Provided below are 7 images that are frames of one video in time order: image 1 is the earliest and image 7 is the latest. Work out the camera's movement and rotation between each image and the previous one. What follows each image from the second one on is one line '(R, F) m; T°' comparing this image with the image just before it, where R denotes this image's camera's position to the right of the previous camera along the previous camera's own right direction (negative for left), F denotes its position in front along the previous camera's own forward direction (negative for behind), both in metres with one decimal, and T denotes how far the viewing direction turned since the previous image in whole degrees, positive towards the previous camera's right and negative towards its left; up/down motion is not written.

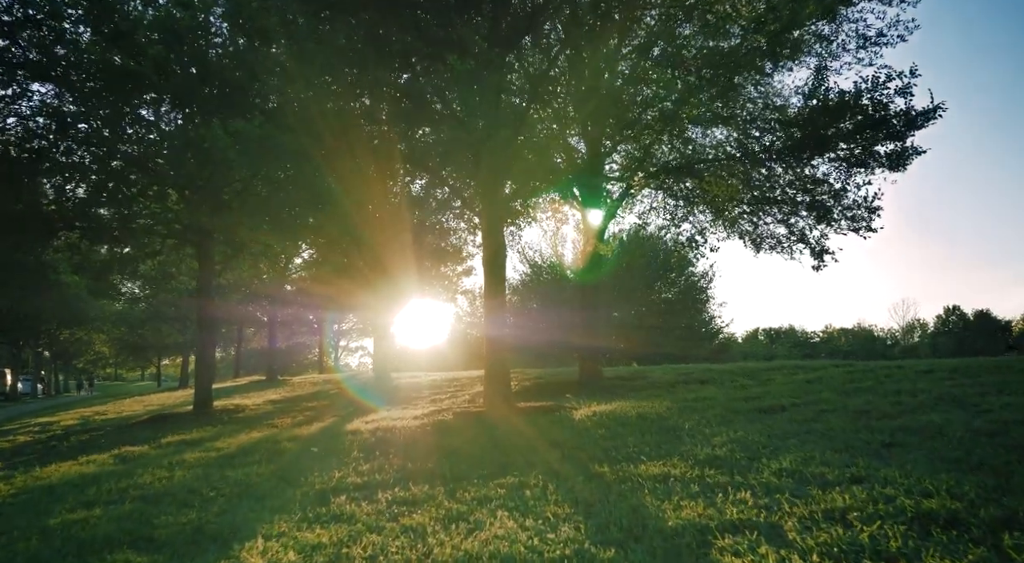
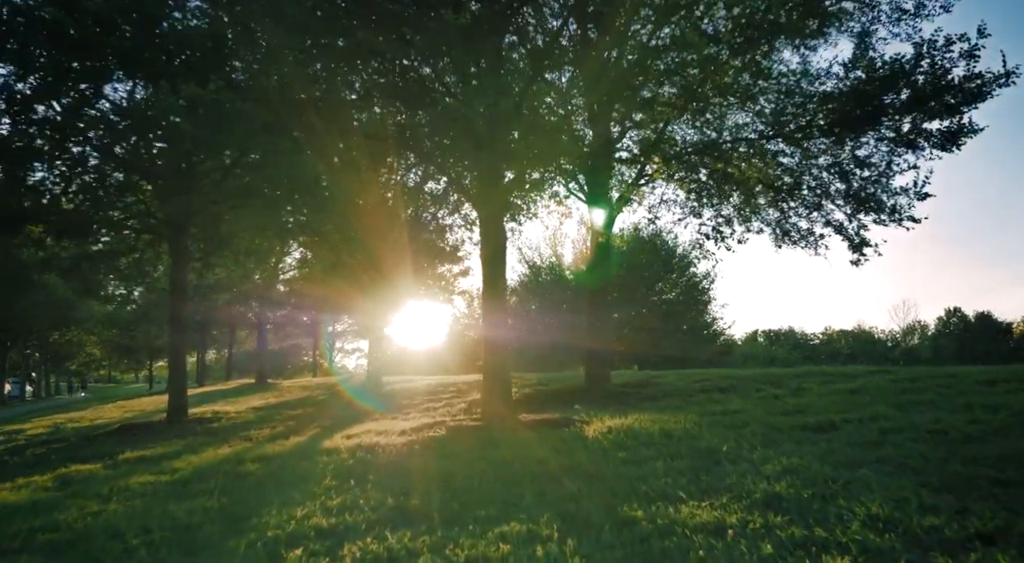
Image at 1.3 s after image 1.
(-0.1, +1.6) m; 0°
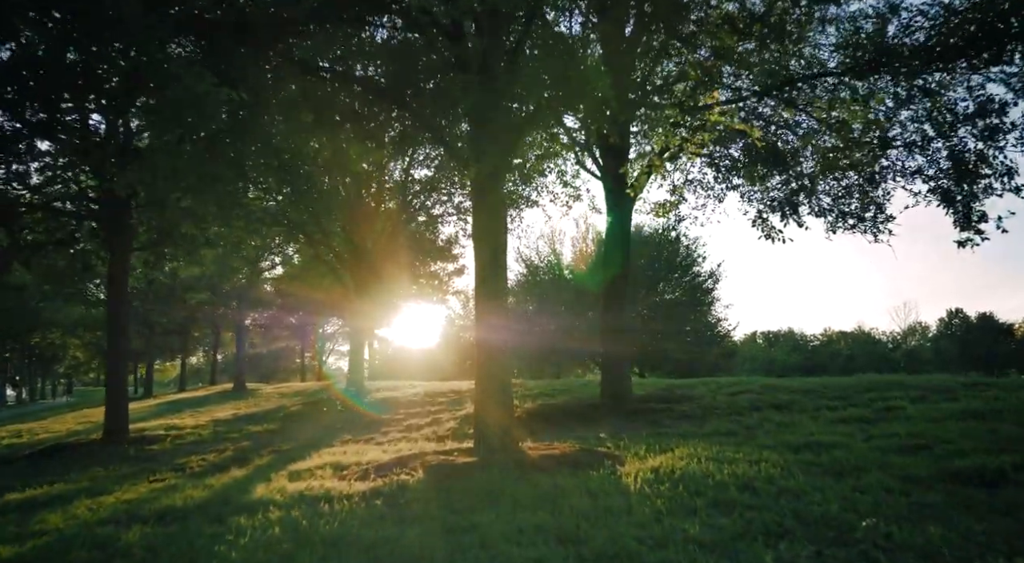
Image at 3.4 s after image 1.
(-0.1, +3.2) m; 0°
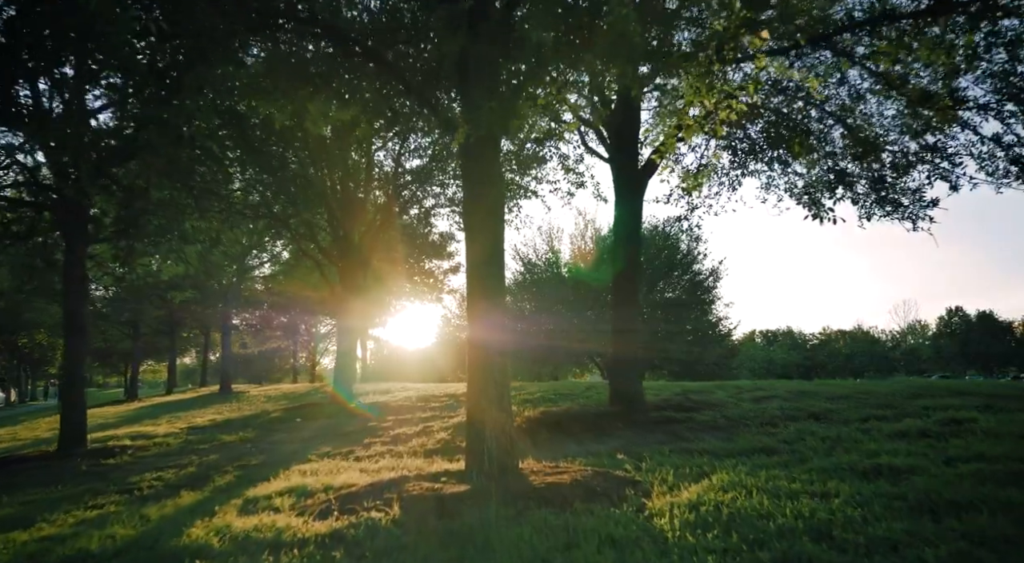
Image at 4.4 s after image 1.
(0.0, +1.6) m; 0°
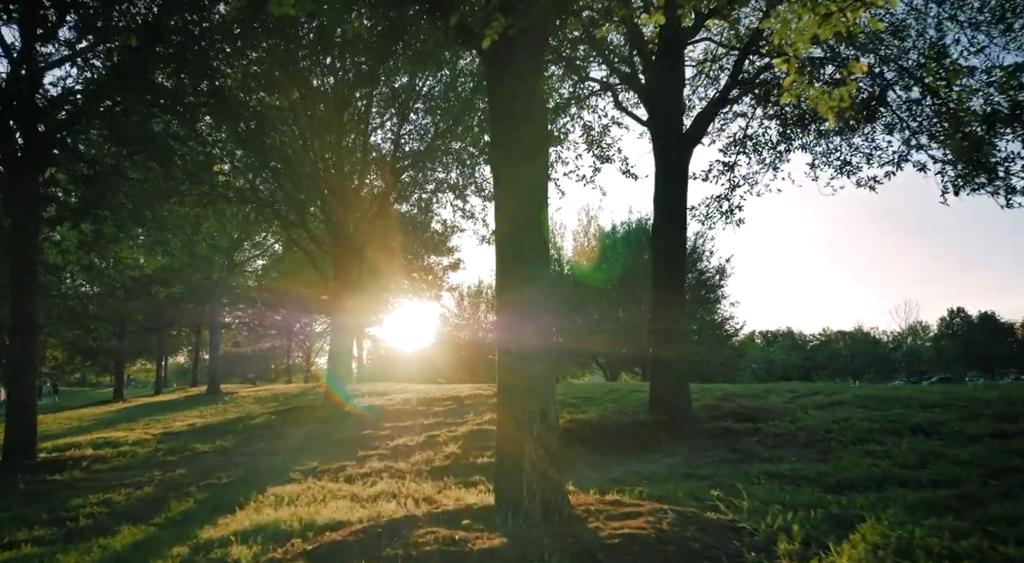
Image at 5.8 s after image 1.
(-0.4, +2.2) m; 0°
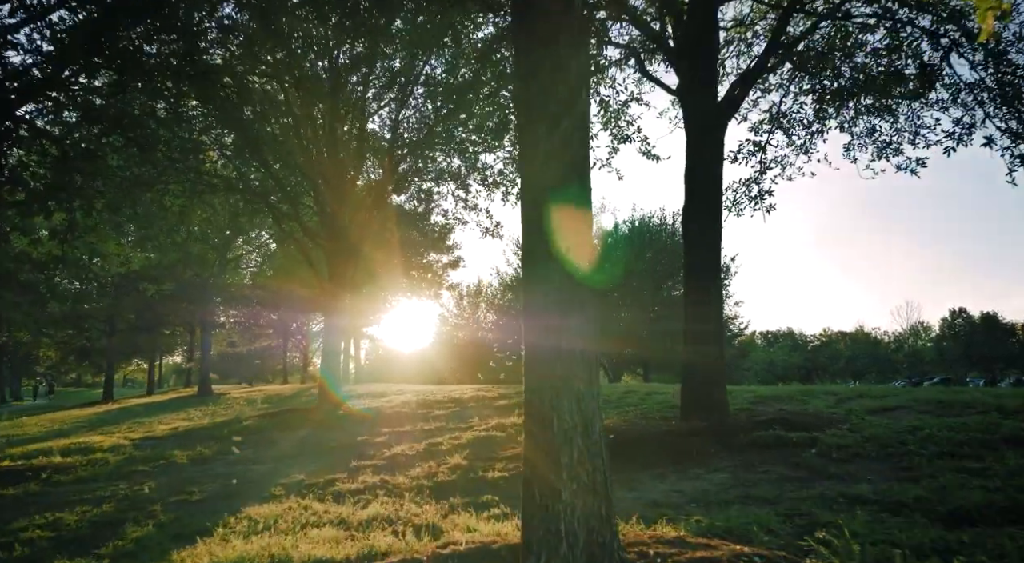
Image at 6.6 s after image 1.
(-0.2, +1.4) m; 0°
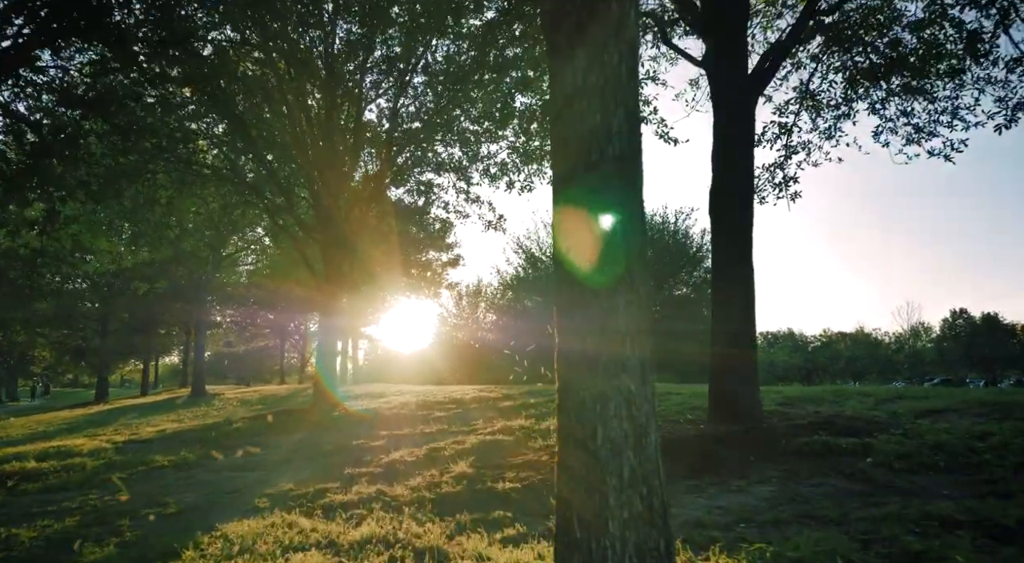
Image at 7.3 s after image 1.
(-0.2, +1.0) m; 0°
